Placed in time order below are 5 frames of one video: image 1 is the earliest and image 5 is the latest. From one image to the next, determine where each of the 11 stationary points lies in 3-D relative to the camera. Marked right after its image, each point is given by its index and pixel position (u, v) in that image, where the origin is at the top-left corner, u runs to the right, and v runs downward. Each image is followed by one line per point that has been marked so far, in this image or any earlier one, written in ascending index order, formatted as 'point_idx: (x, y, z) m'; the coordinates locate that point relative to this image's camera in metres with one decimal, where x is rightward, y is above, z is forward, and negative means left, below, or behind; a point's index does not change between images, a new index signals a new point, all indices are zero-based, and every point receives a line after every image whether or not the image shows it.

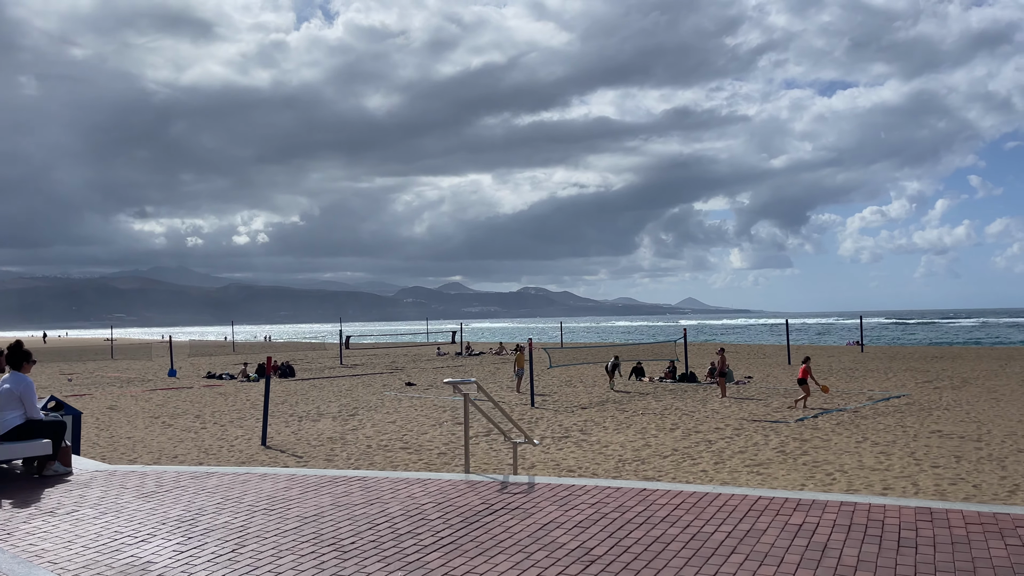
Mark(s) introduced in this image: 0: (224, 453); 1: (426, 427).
0: (-4.4, -2.5, +12.3) m
1: (-1.6, -2.5, +14.5) m
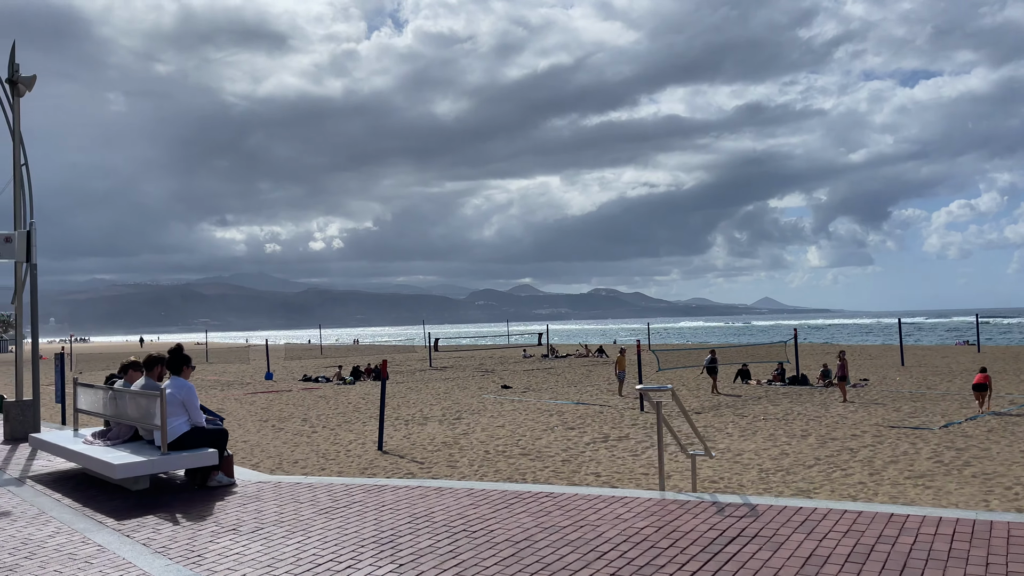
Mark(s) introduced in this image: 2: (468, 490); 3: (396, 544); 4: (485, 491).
0: (-2.6, -2.5, +12.1) m
1: (+0.5, -2.5, +14.1) m
2: (-0.3, -1.2, +4.9) m
3: (-0.5, -1.2, +3.8) m
4: (-0.2, -1.2, +4.9) m
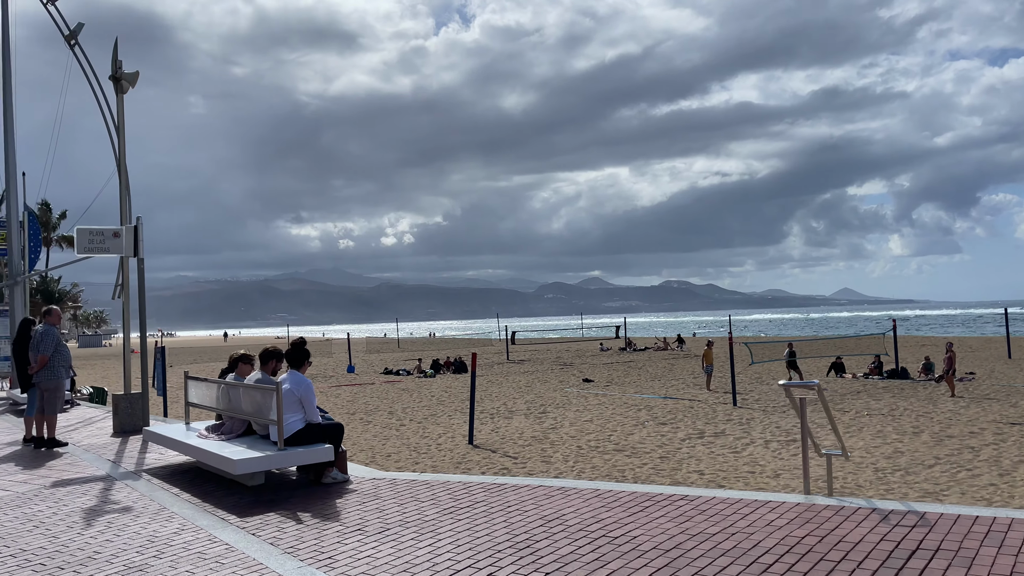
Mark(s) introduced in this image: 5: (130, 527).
0: (-1.2, -2.4, +12.0) m
1: (+2.0, -2.4, +13.7) m
2: (+0.5, -1.2, +4.7) m
3: (+0.1, -1.2, +3.6) m
4: (+0.6, -1.2, +4.6) m
5: (-2.1, -1.3, +4.3) m
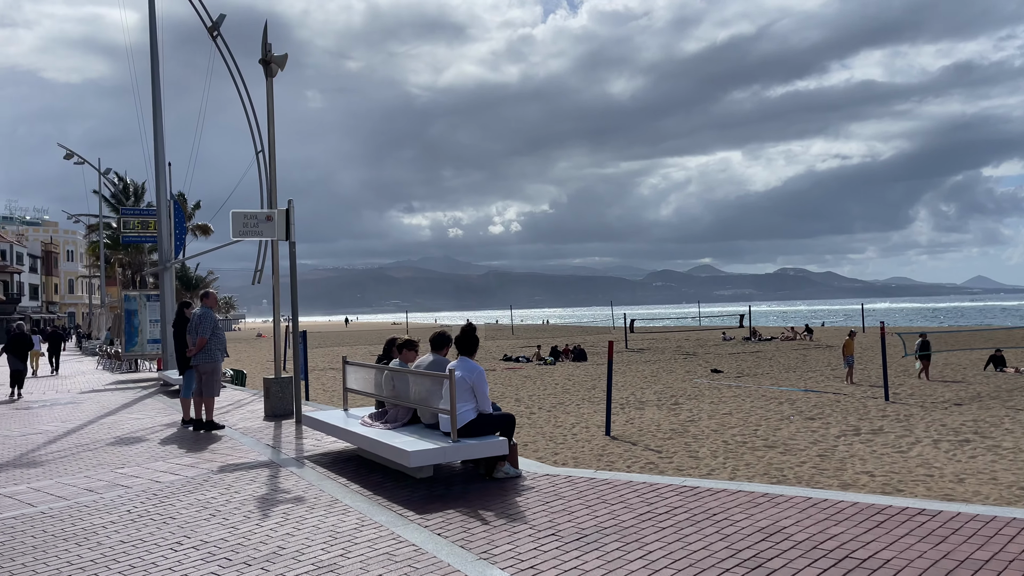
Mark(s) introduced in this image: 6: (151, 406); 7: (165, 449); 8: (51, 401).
0: (+0.8, -2.2, +11.7) m
1: (+4.2, -2.2, +12.9) m
2: (+1.5, -1.1, +4.1) m
3: (+1.0, -1.1, +3.1) m
4: (+1.6, -1.1, +4.0) m
5: (-1.1, -1.2, +4.1) m
6: (-4.7, -1.5, +10.4) m
7: (-2.9, -1.3, +6.6) m
8: (-6.9, -1.7, +12.0) m
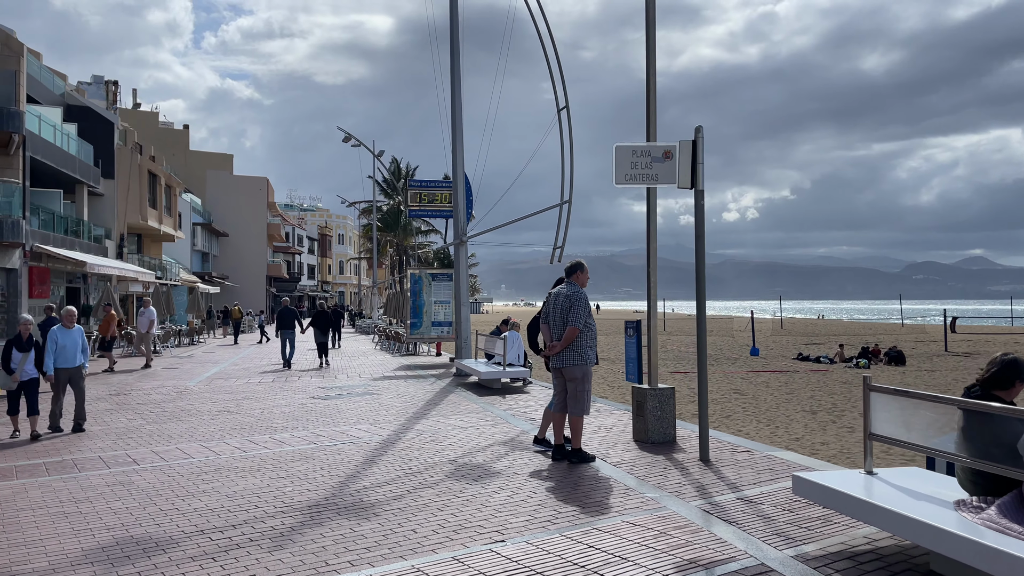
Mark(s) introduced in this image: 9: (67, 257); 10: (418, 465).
0: (+5.1, -2.1, +8.2) m
1: (+8.7, -2.1, +8.4) m
2: (+3.6, -1.0, +0.7) m
3: (+2.8, -1.0, -0.2) m
4: (+3.7, -1.0, +0.6) m
5: (+1.2, -1.1, +1.4) m
6: (-0.5, -1.2, +8.4) m
7: (+0.2, -1.1, +4.3) m
8: (-2.2, -1.4, +10.6) m
9: (-9.7, +0.7, +17.5) m
10: (-0.6, -1.2, +5.4) m
